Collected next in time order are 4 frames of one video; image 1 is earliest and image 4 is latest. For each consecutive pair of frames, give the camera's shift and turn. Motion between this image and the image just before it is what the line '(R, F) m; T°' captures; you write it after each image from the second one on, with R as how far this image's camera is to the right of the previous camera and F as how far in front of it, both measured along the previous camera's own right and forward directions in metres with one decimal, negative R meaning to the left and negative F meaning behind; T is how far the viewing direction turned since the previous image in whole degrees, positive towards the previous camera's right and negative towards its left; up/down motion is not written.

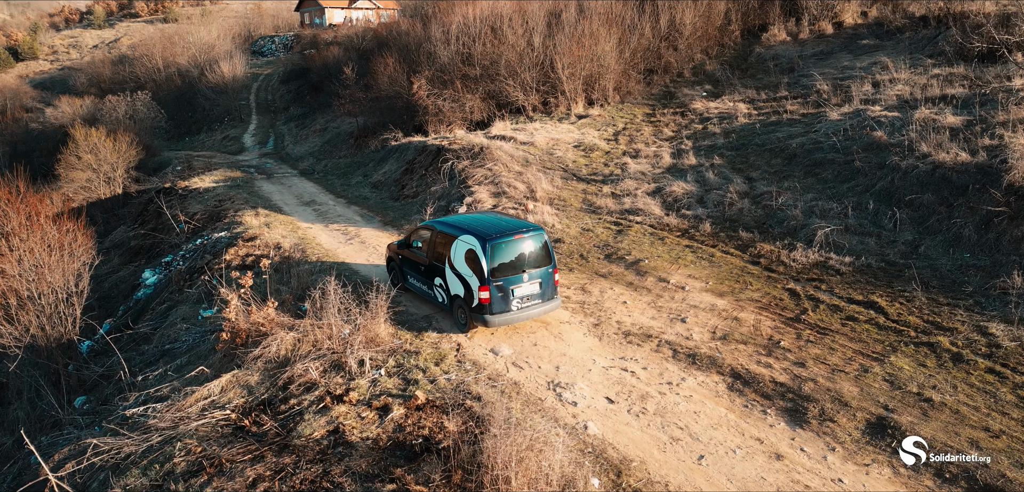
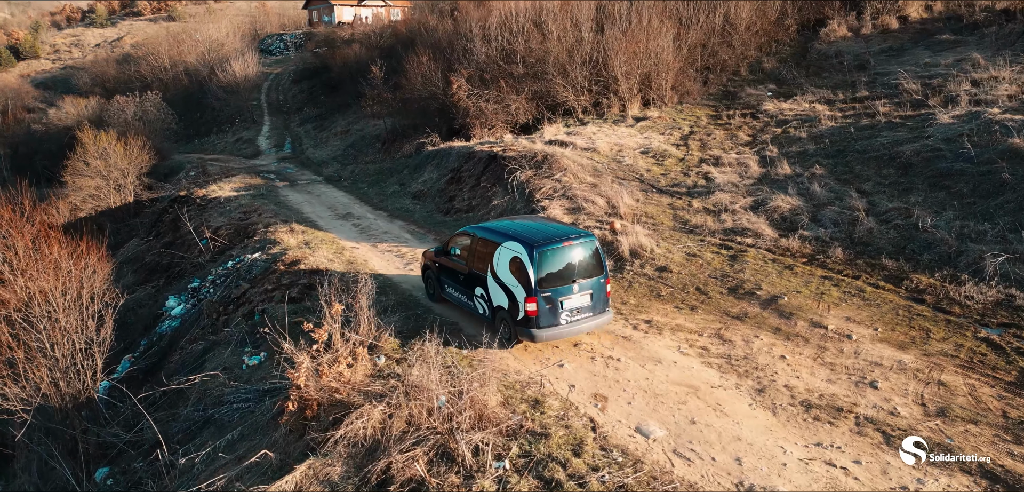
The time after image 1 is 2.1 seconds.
(-1.5, +2.1) m; 0°
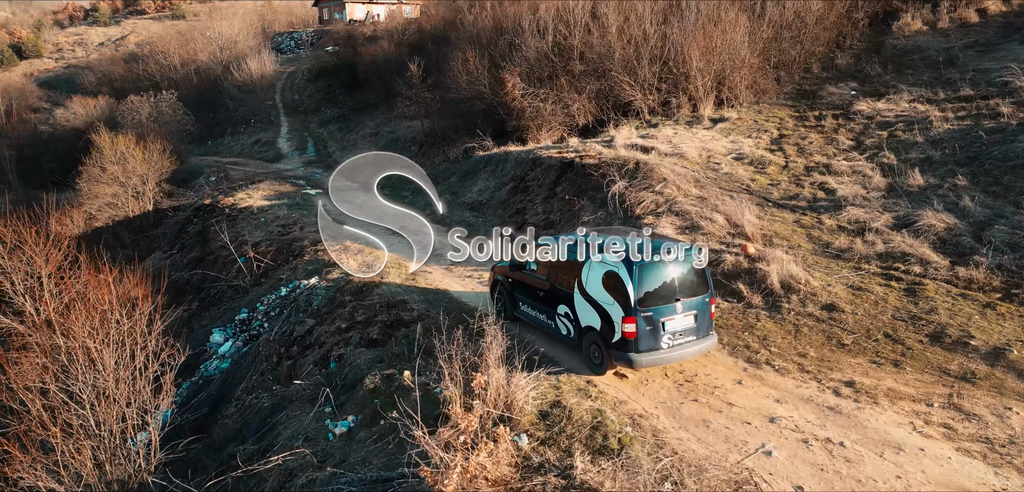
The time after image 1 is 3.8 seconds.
(-1.7, +2.1) m; 0°
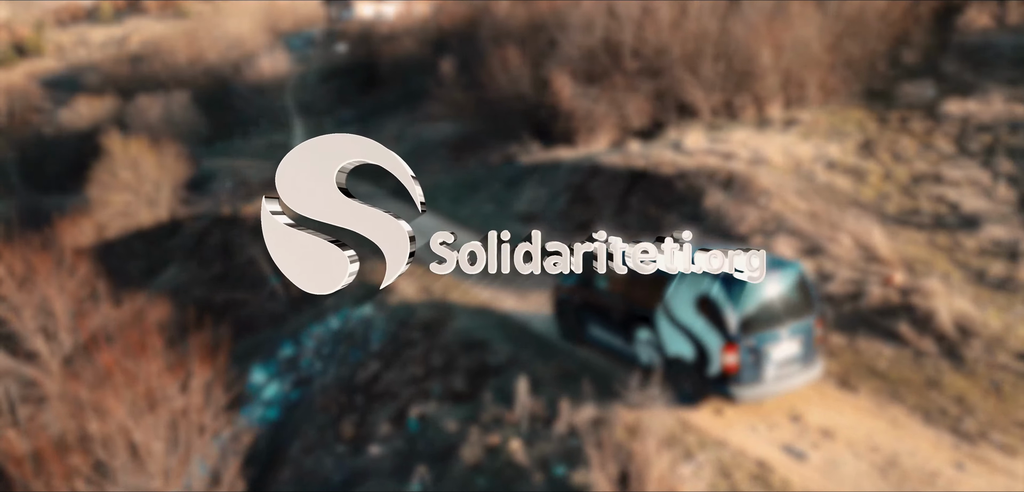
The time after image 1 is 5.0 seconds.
(-1.3, +1.7) m; 0°
